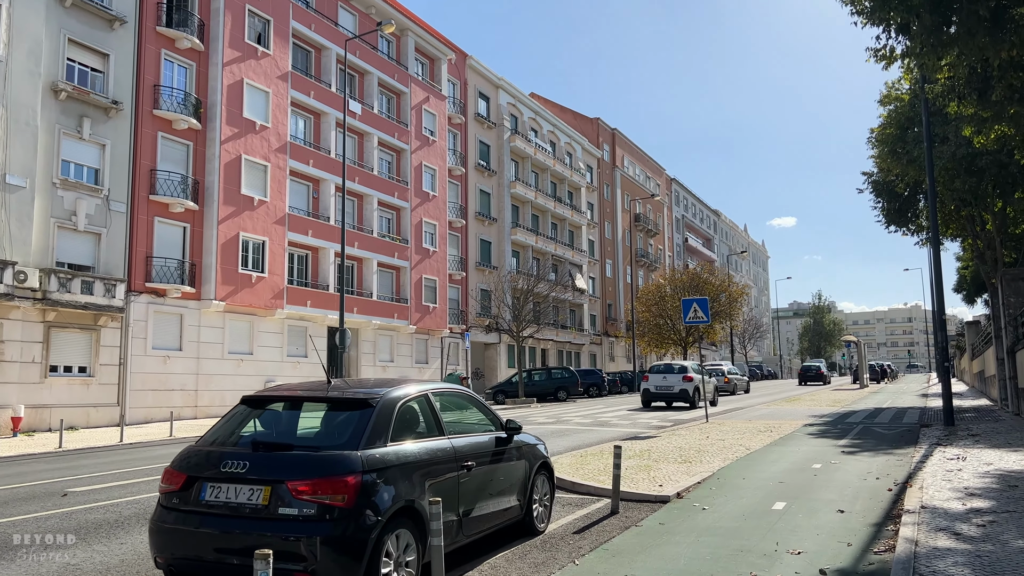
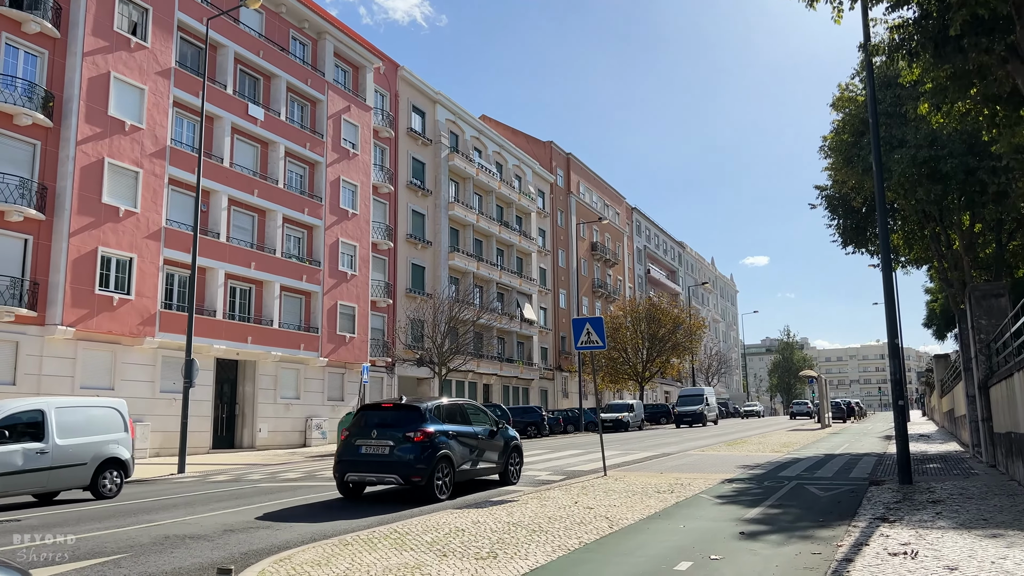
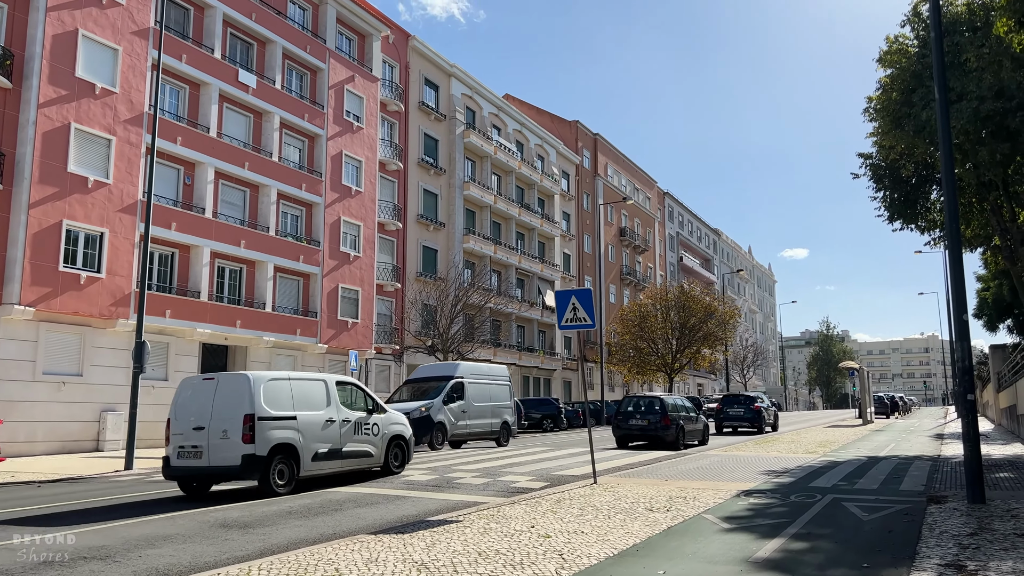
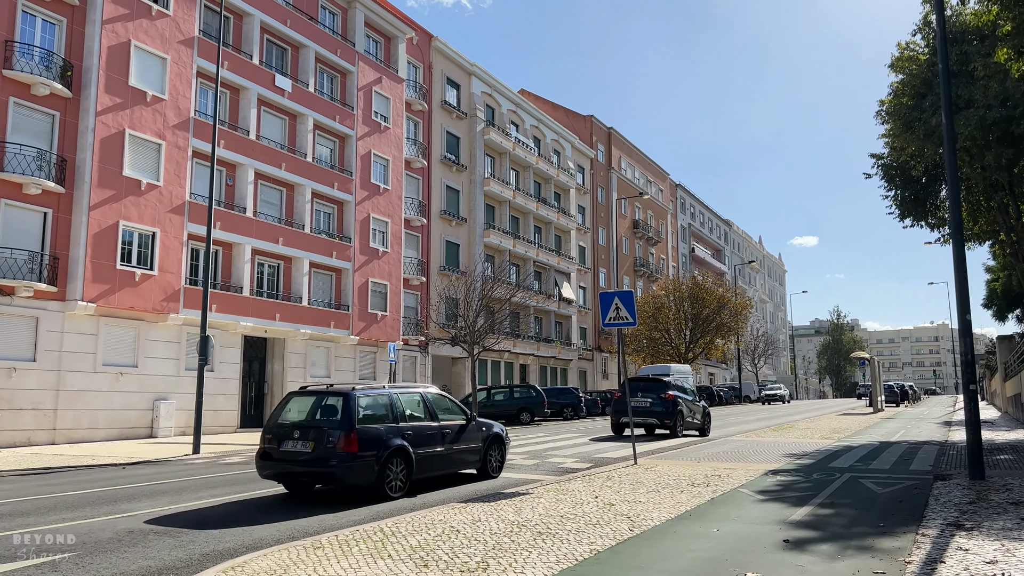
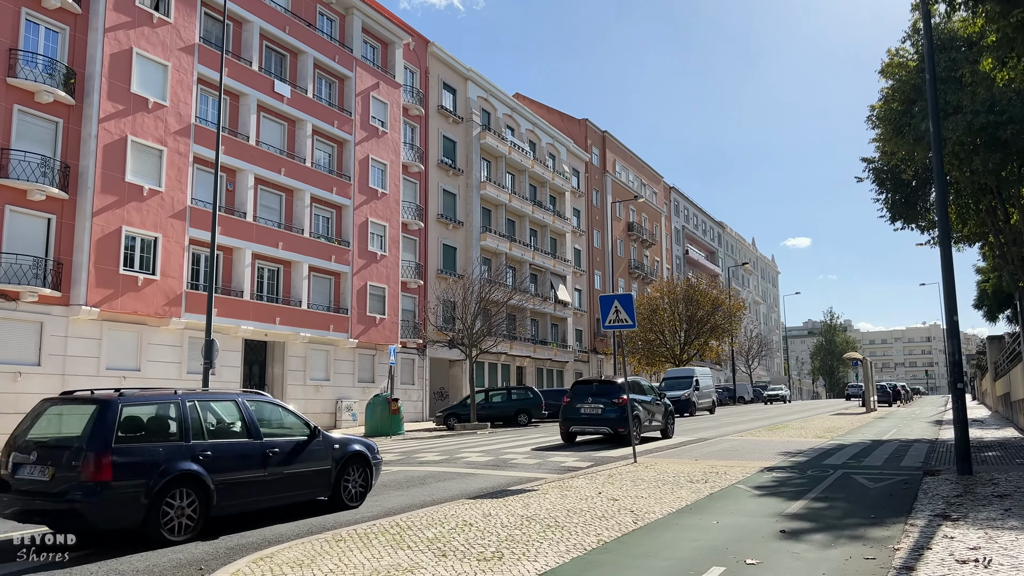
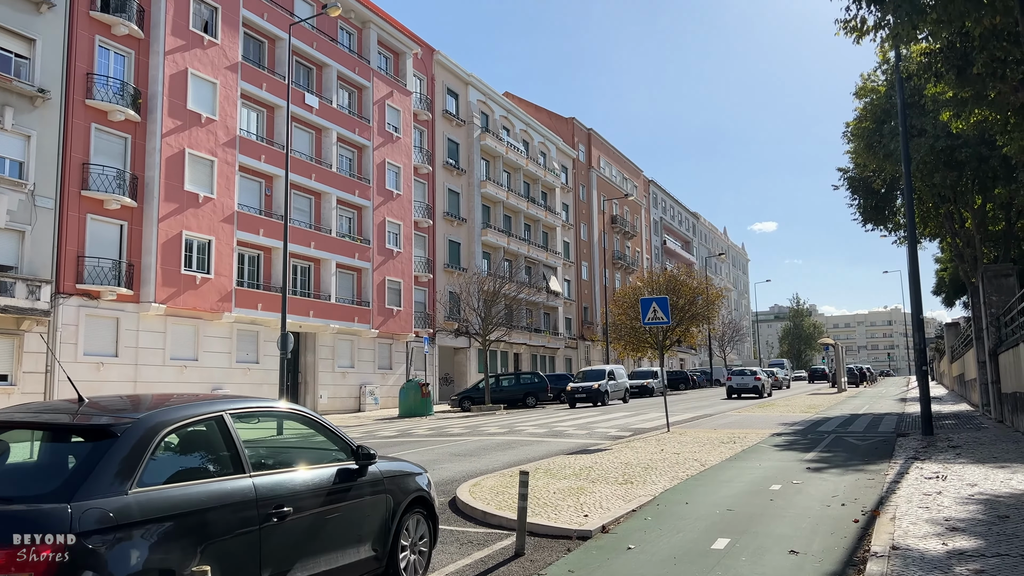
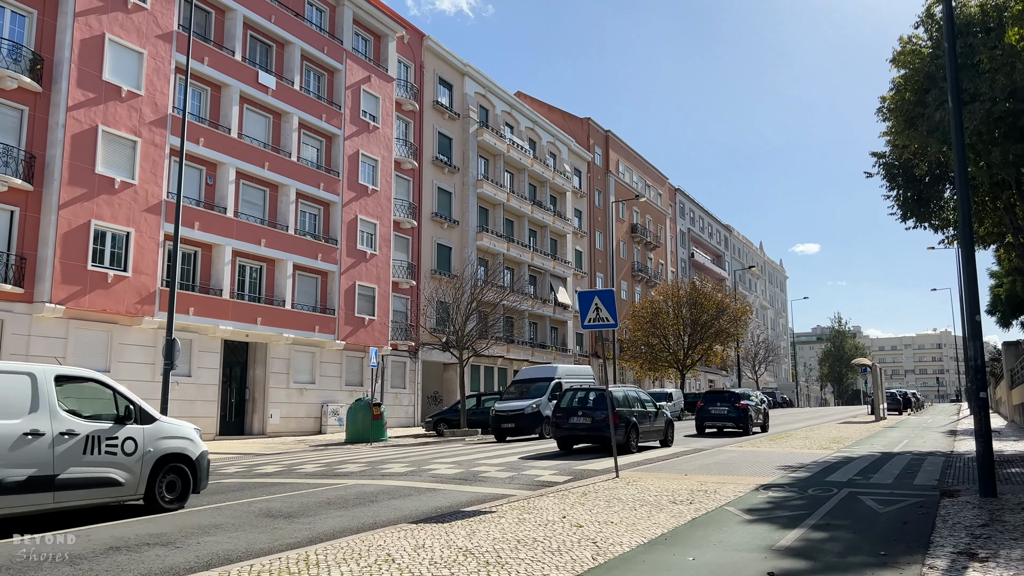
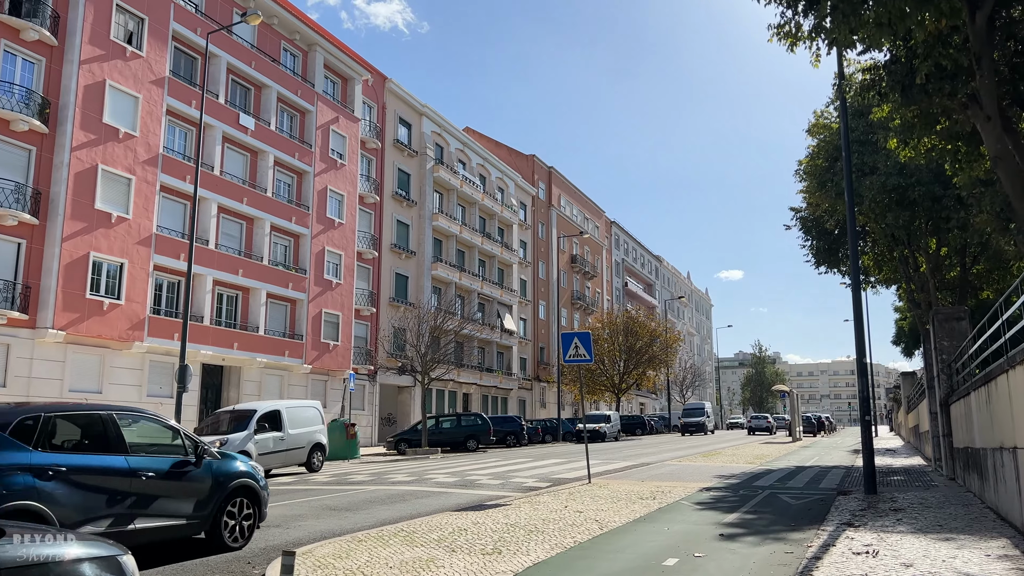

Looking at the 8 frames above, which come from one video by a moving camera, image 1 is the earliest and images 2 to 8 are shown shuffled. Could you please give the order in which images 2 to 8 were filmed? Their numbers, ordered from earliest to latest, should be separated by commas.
6, 8, 2, 5, 4, 7, 3
